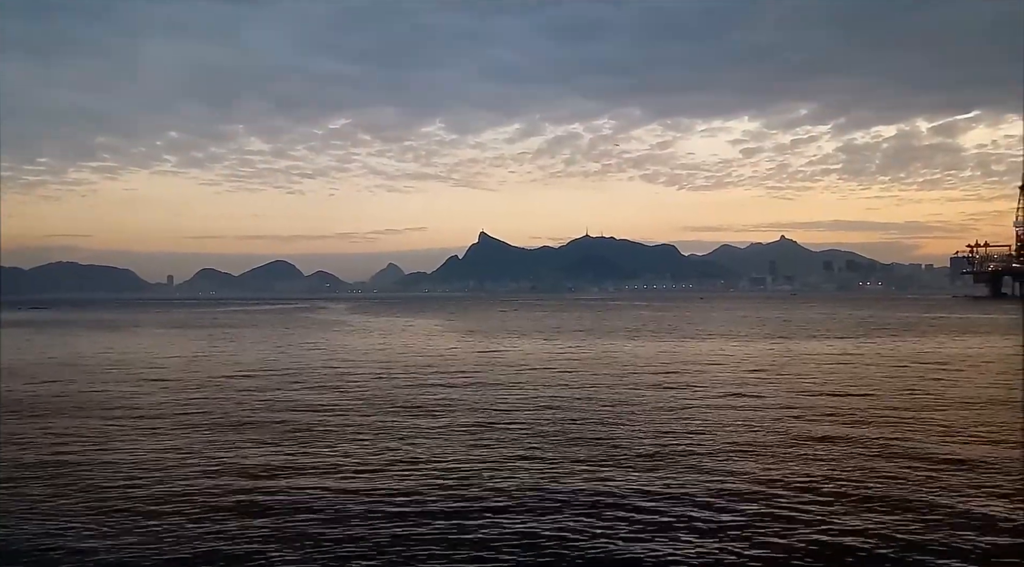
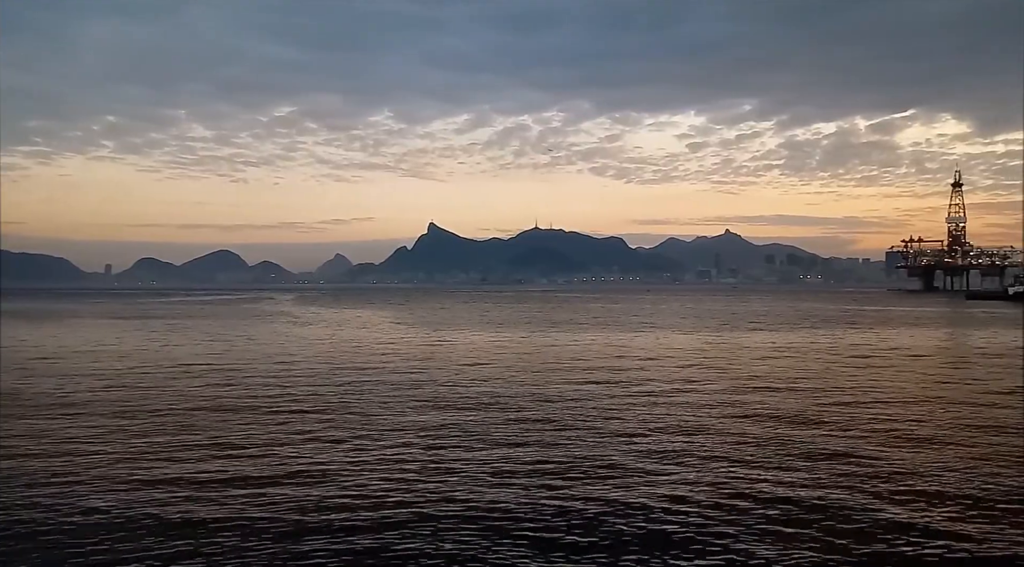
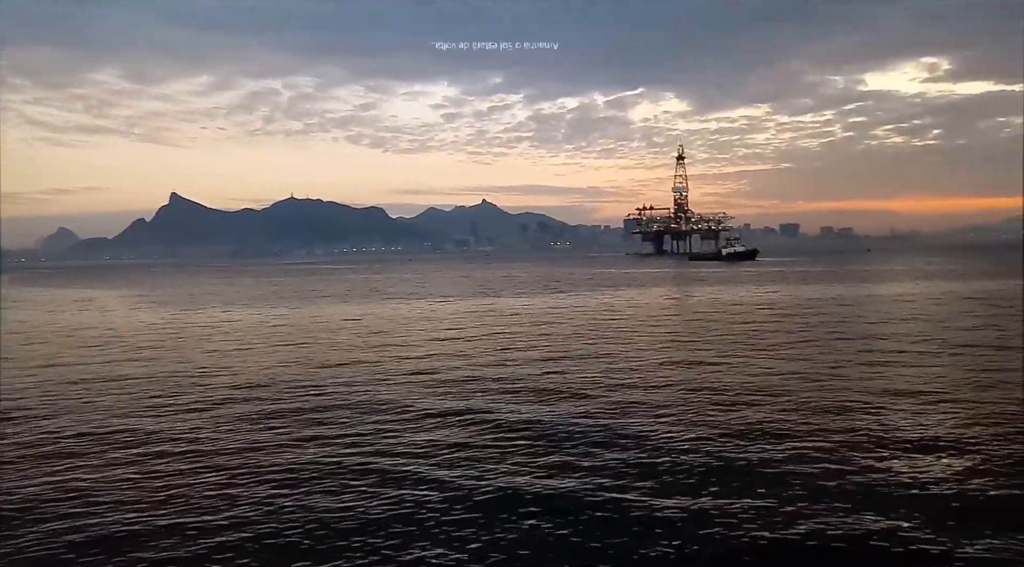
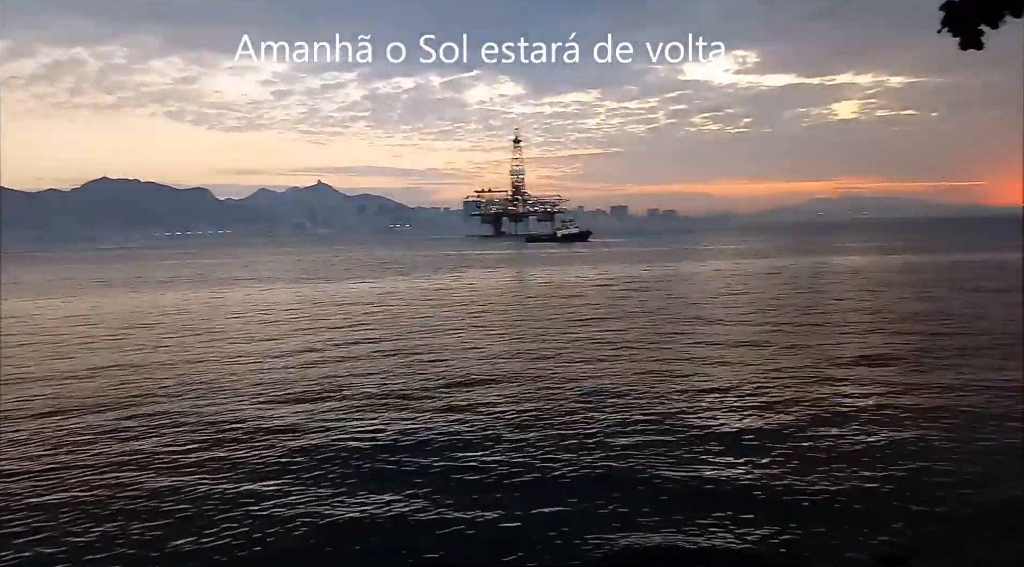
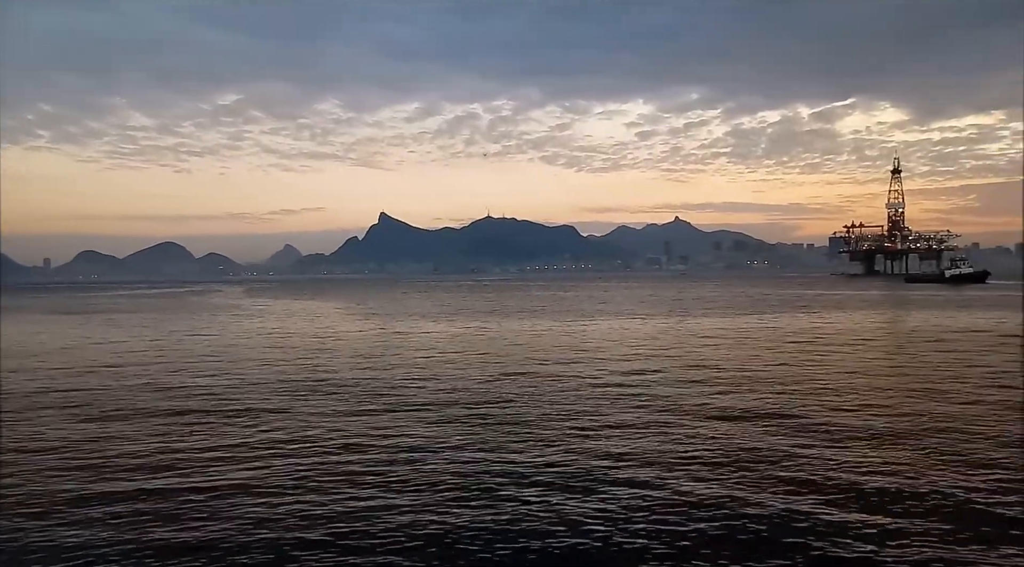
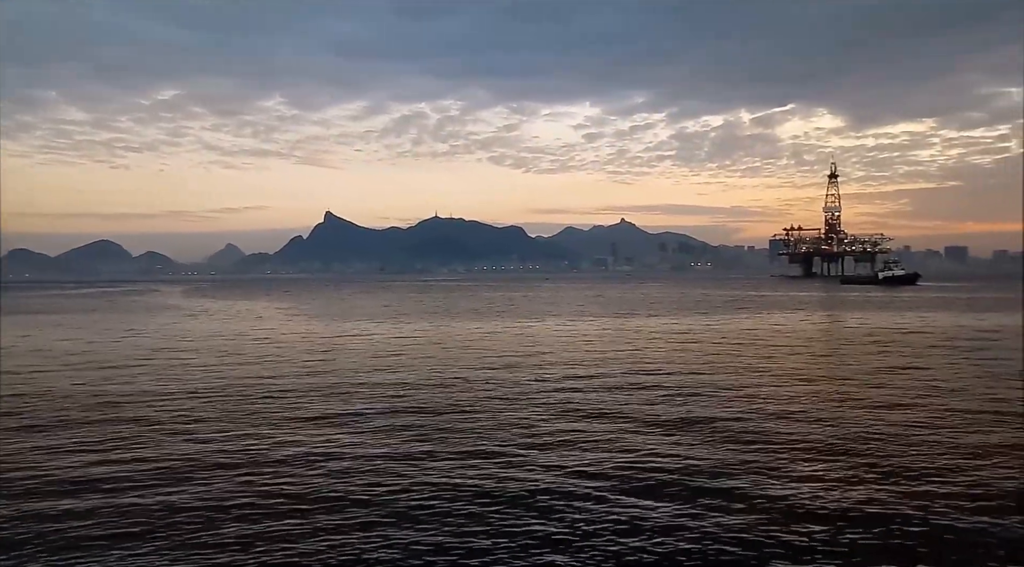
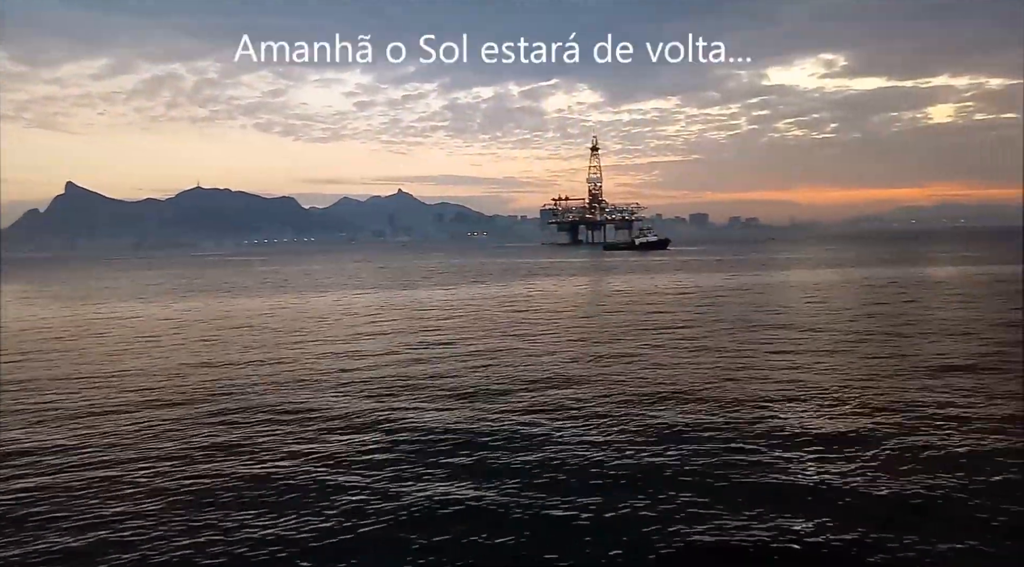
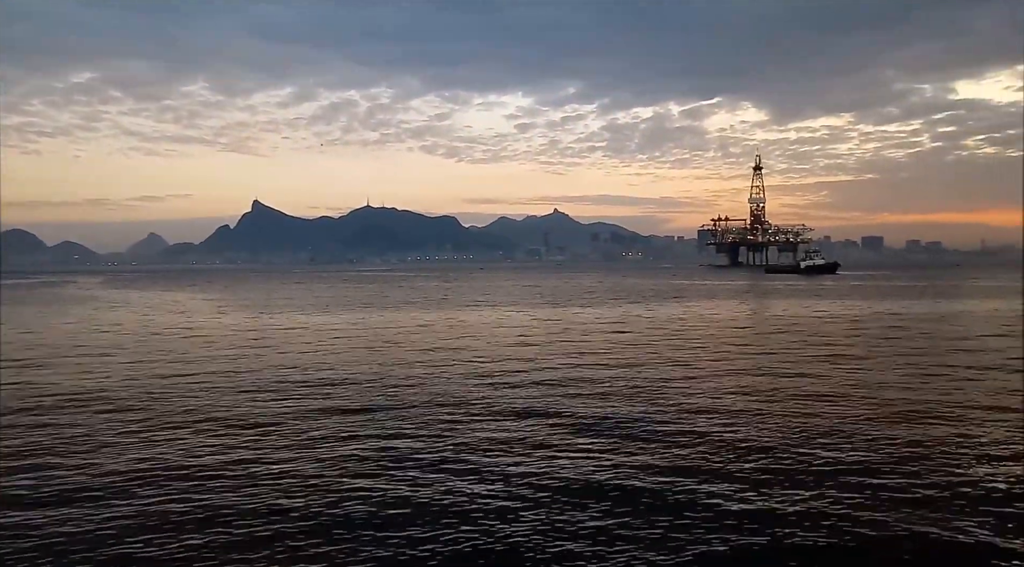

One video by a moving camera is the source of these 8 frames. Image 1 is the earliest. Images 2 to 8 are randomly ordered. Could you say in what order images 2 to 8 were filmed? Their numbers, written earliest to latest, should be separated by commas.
2, 5, 6, 8, 3, 7, 4
